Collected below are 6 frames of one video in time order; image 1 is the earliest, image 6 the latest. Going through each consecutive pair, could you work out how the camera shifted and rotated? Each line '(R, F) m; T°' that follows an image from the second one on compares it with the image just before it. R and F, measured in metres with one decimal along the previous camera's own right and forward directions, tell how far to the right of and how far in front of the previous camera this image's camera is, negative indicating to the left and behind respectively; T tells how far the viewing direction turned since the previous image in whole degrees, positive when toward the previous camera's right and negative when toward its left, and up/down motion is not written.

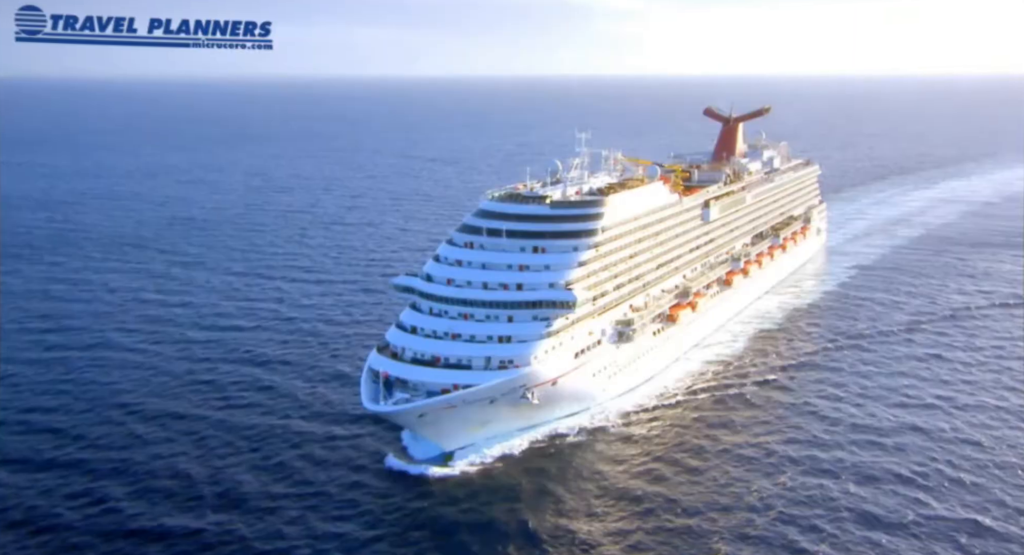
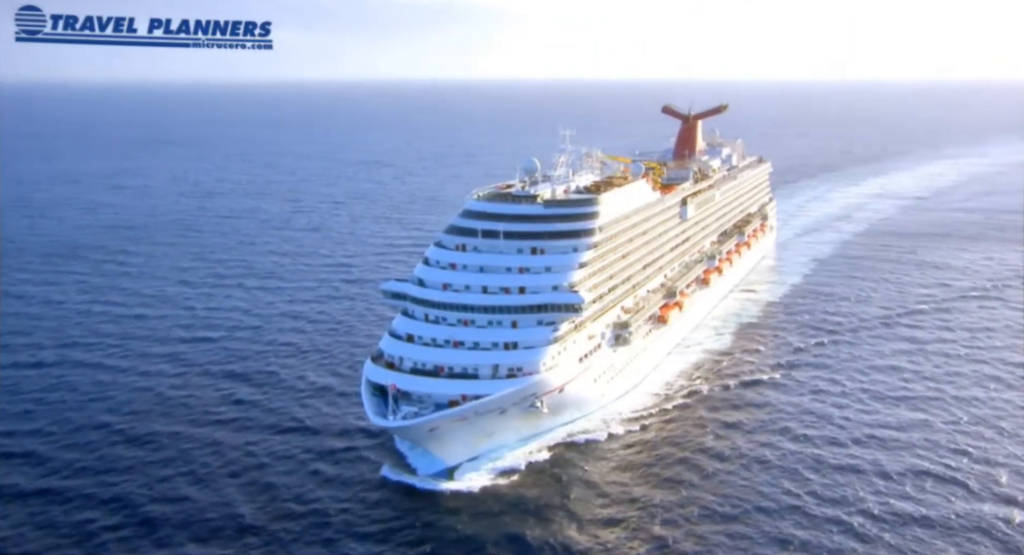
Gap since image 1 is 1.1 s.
(+7.6, -0.6) m; -6°
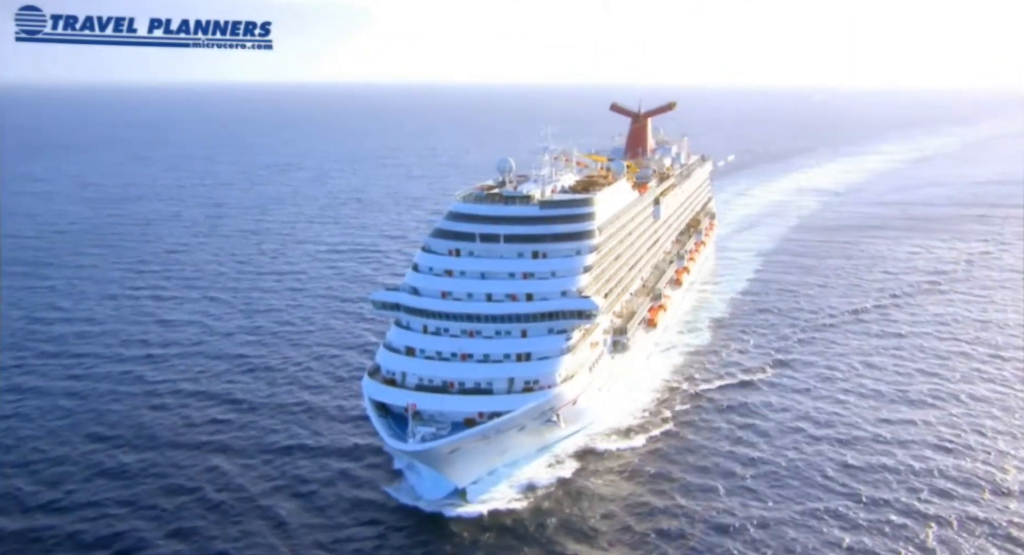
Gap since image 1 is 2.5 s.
(-2.1, -0.6) m; +2°
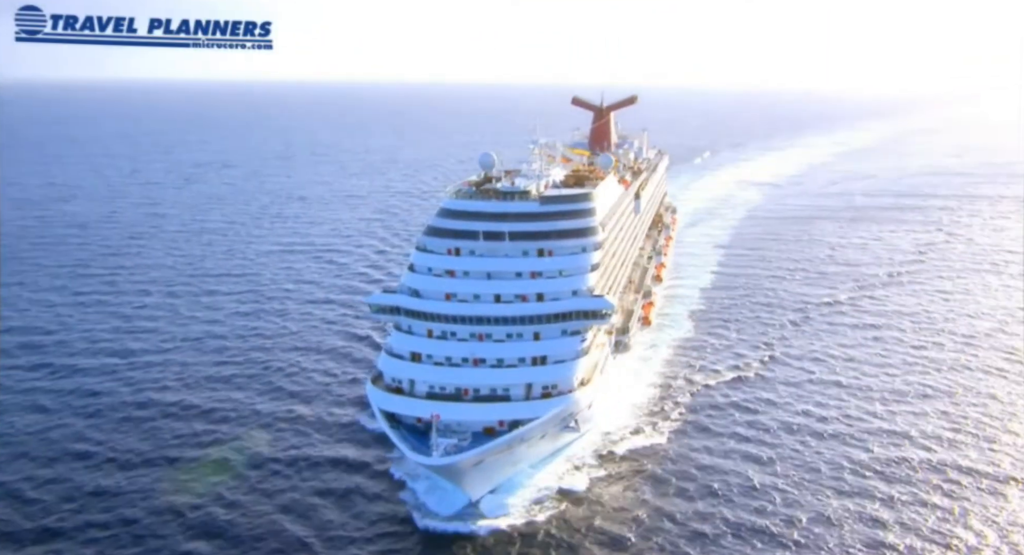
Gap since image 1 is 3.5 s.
(-2.4, +0.1) m; +1°
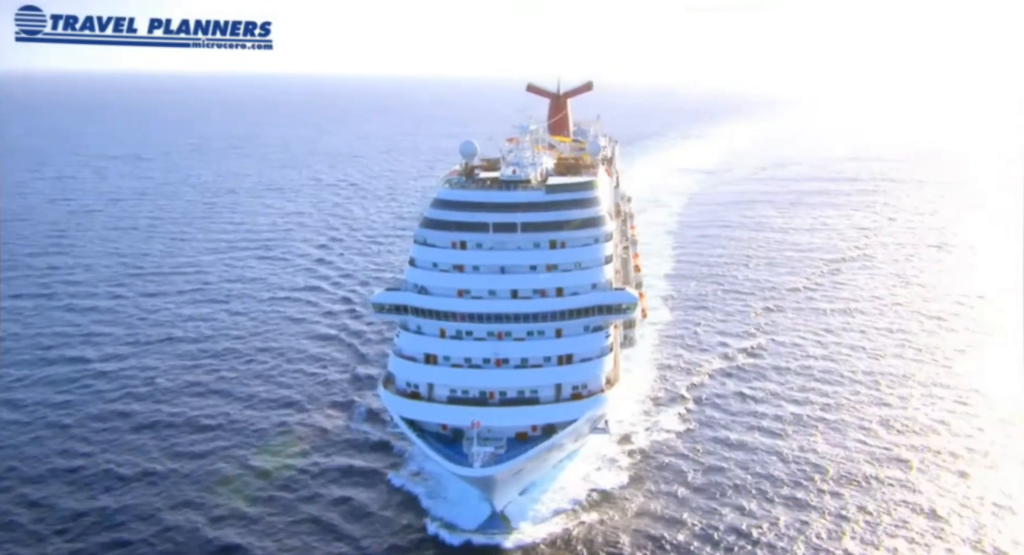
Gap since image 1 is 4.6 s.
(-3.2, +0.8) m; +1°
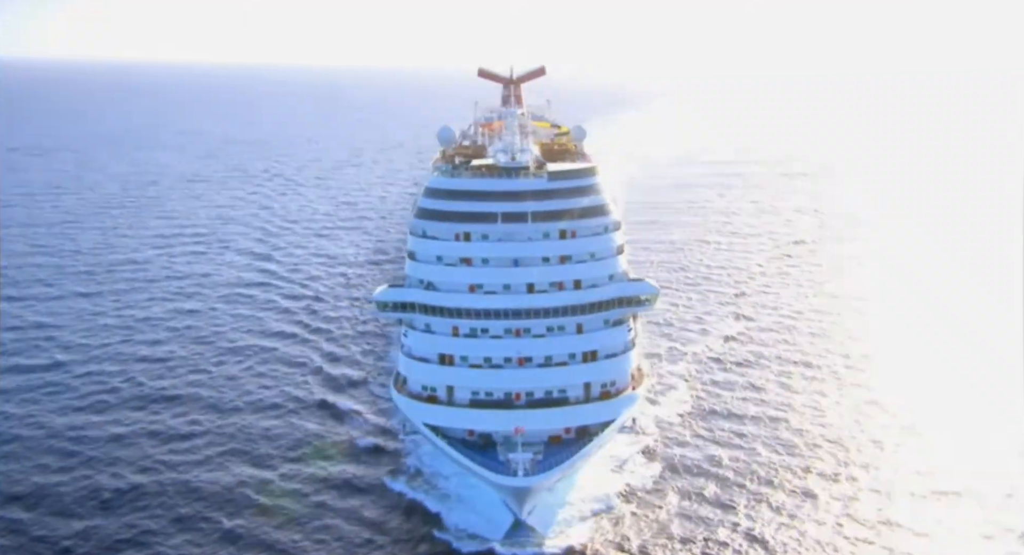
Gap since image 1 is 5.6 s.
(-3.5, -0.1) m; +1°
